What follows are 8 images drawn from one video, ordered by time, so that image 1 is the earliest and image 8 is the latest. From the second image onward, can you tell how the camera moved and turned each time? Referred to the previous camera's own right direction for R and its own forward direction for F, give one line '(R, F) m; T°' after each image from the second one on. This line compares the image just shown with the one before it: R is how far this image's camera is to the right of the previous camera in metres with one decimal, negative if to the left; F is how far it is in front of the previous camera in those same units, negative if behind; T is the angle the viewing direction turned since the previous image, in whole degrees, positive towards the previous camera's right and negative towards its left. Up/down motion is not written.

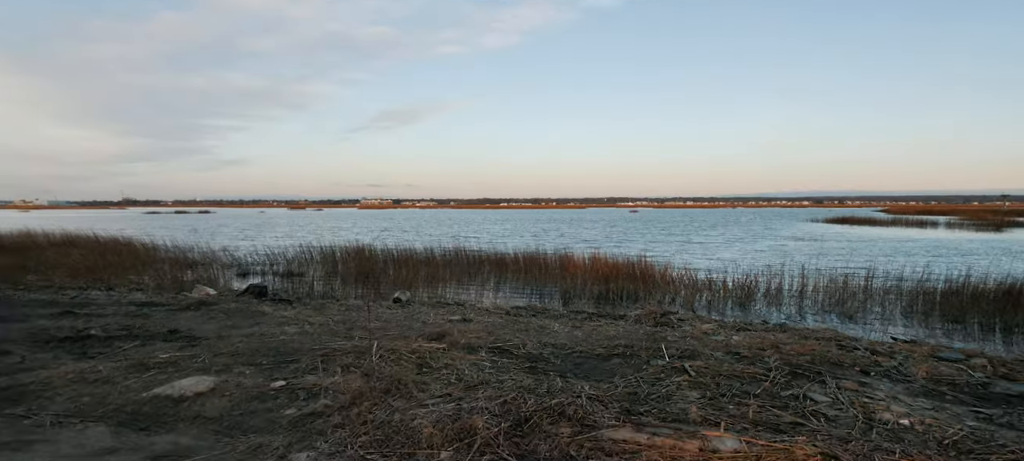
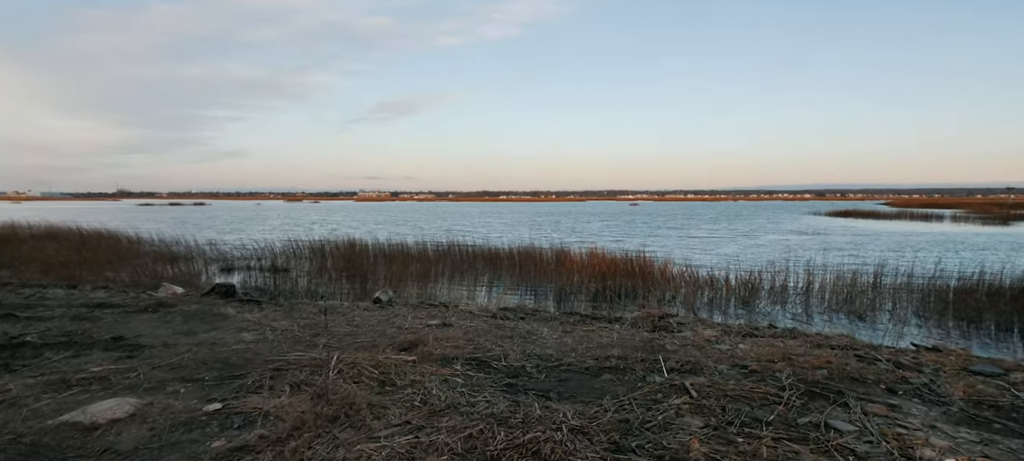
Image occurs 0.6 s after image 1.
(+0.2, +0.6) m; 0°
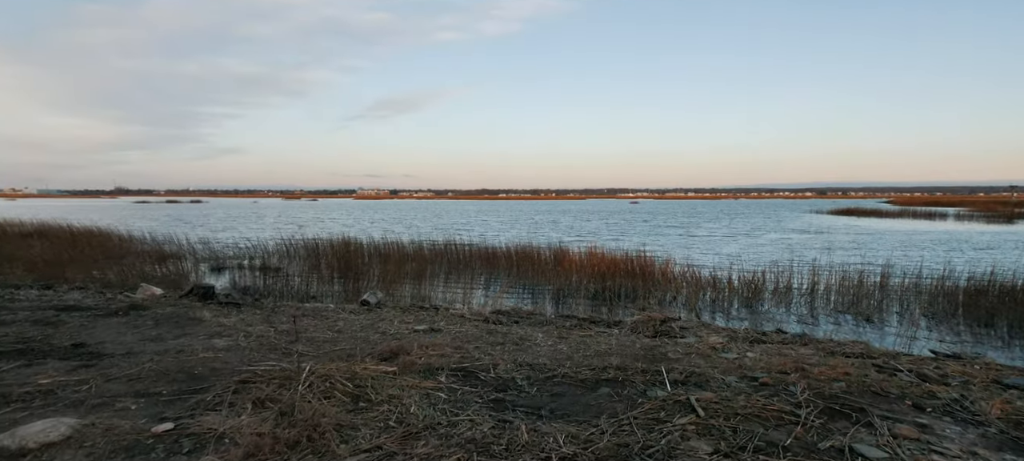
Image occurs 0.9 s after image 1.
(+0.1, +0.4) m; 0°
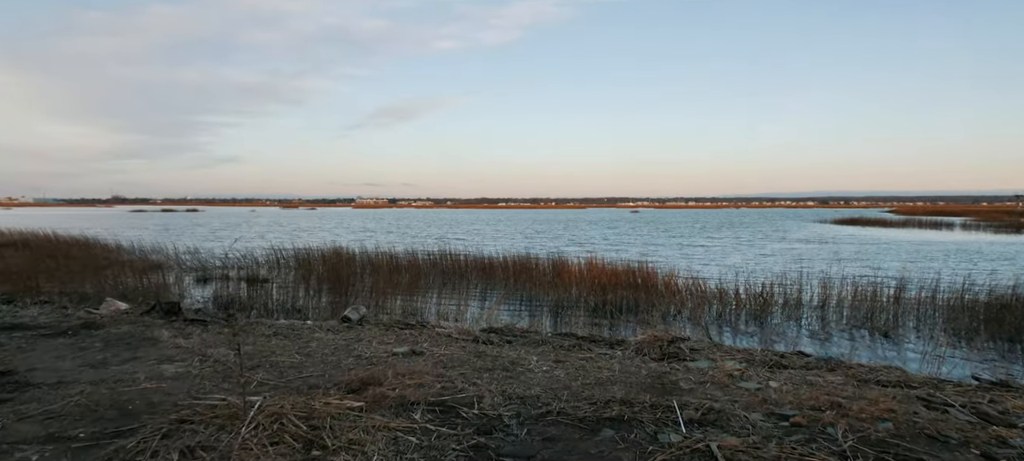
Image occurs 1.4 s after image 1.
(+0.1, +0.6) m; 0°
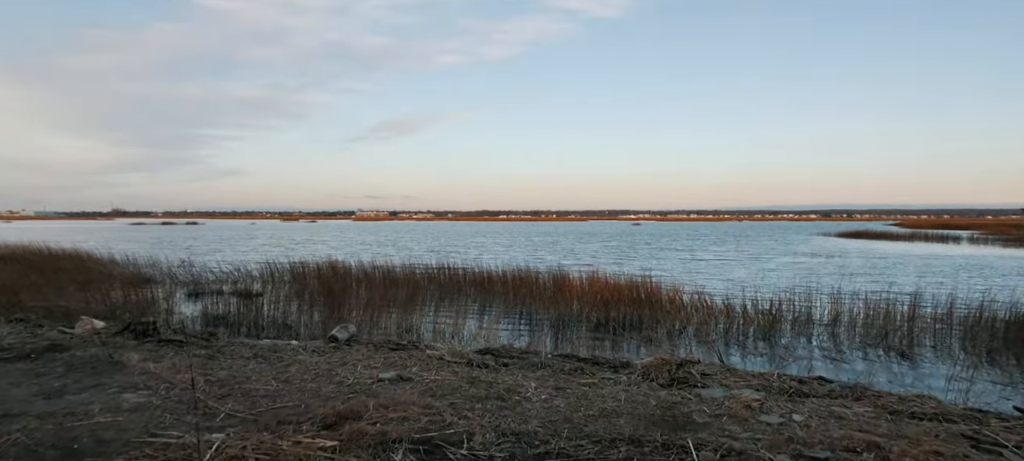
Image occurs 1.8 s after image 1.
(0.0, +0.4) m; 0°
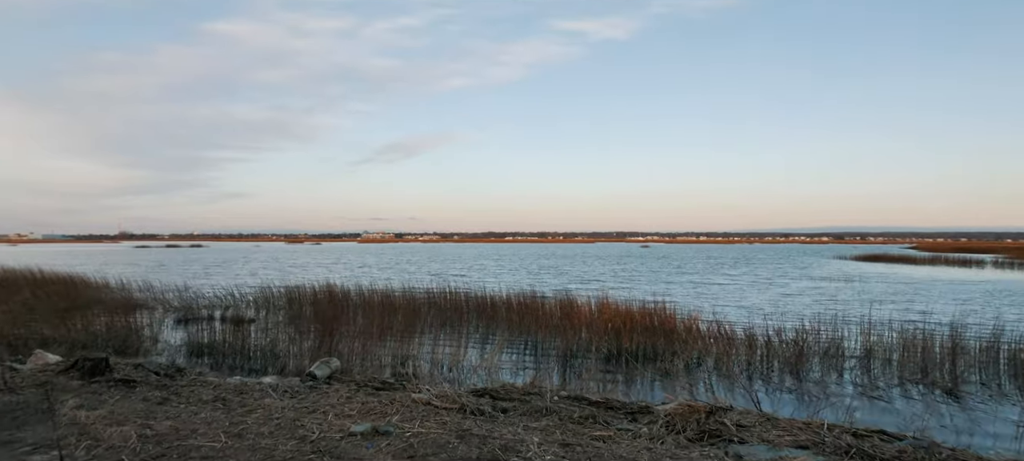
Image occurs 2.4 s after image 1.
(+0.1, +0.8) m; -1°
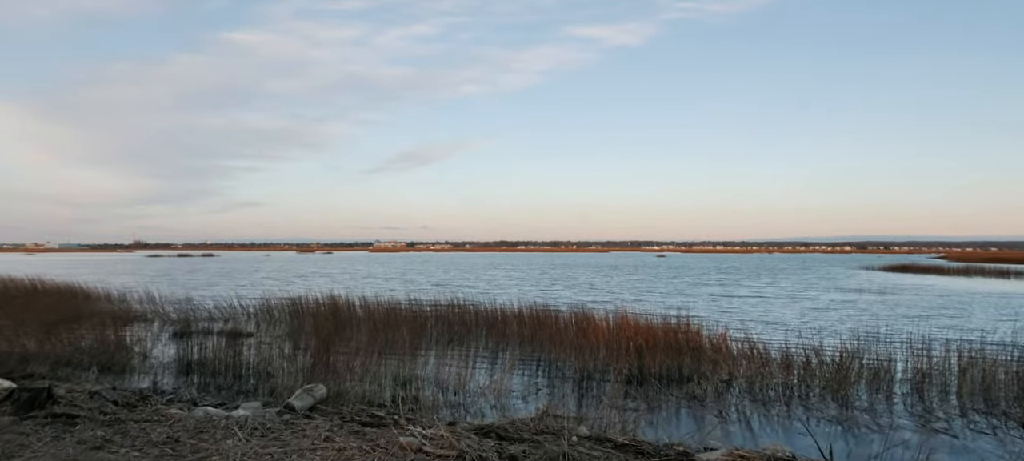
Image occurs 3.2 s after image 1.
(0.0, +0.9) m; -1°
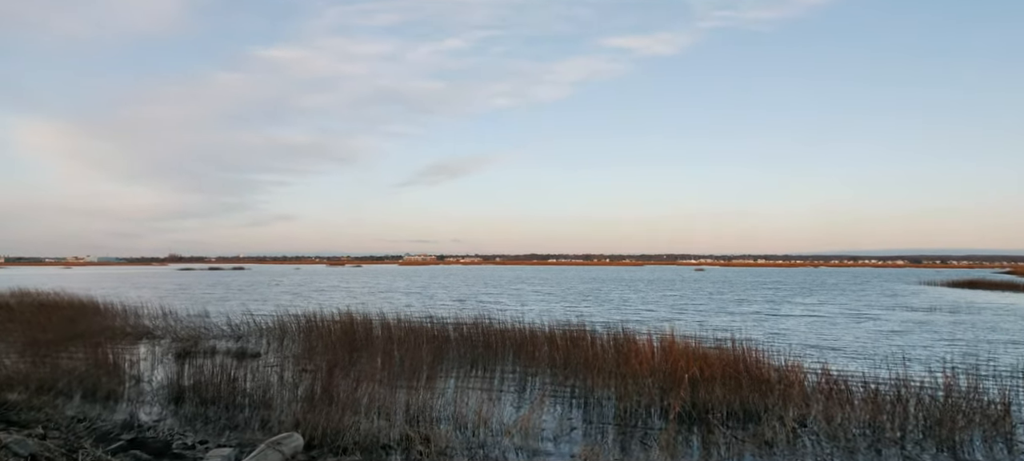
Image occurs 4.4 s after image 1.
(0.0, +1.5) m; -3°
